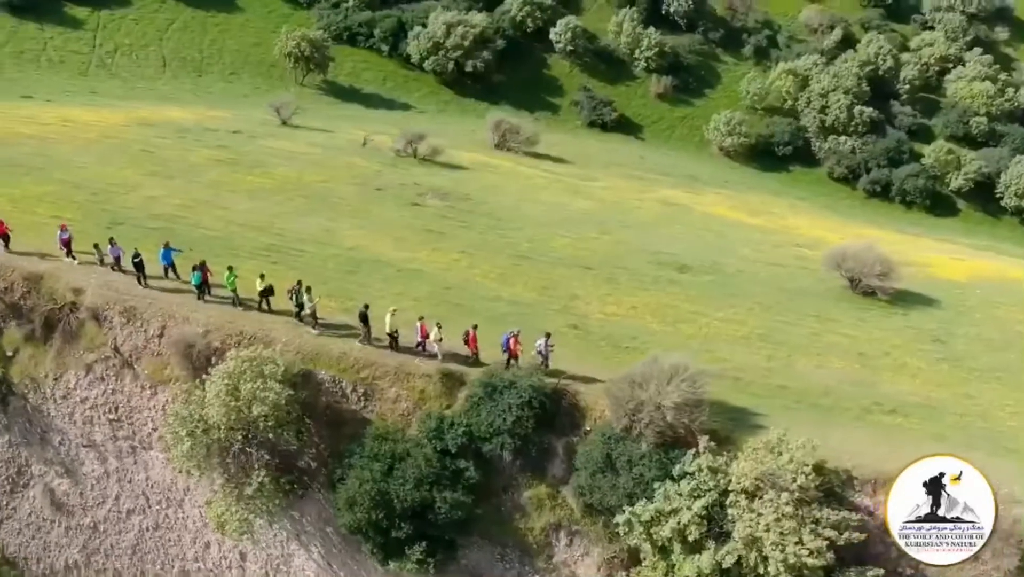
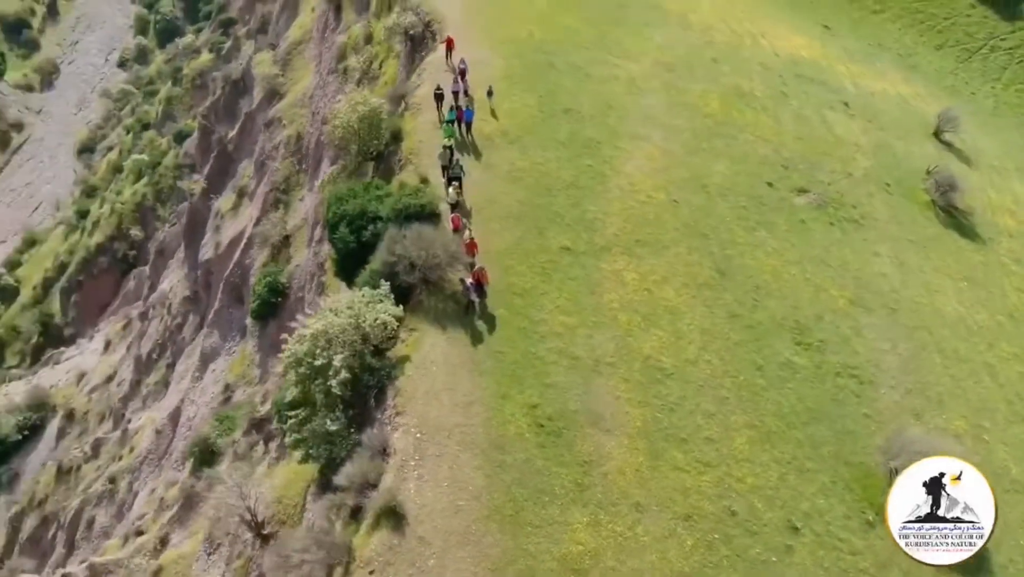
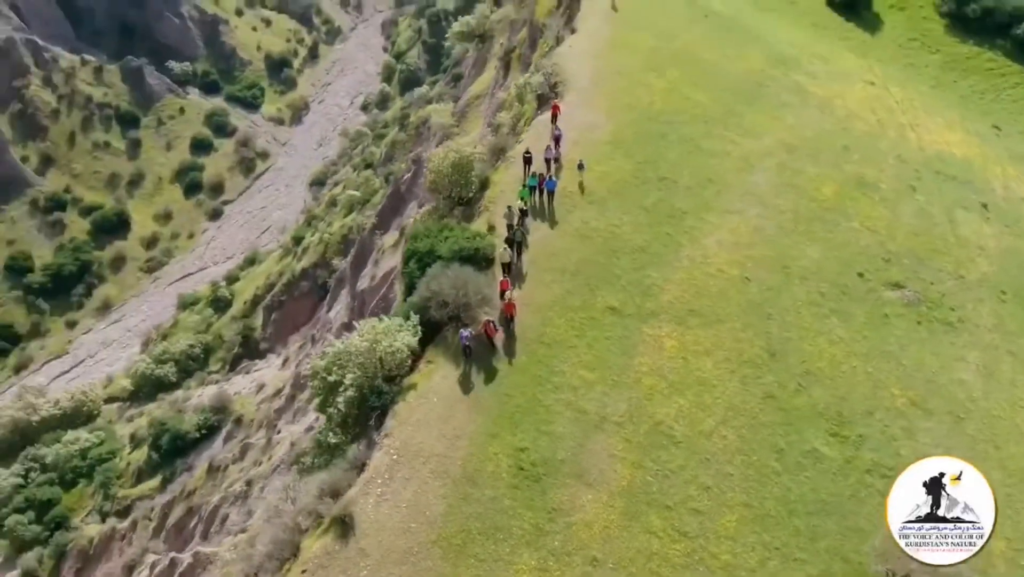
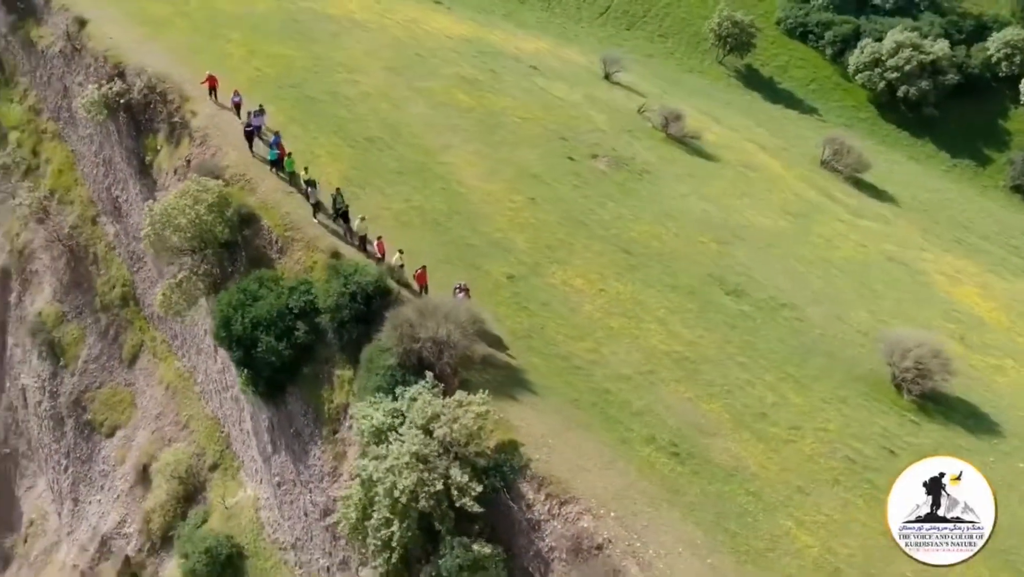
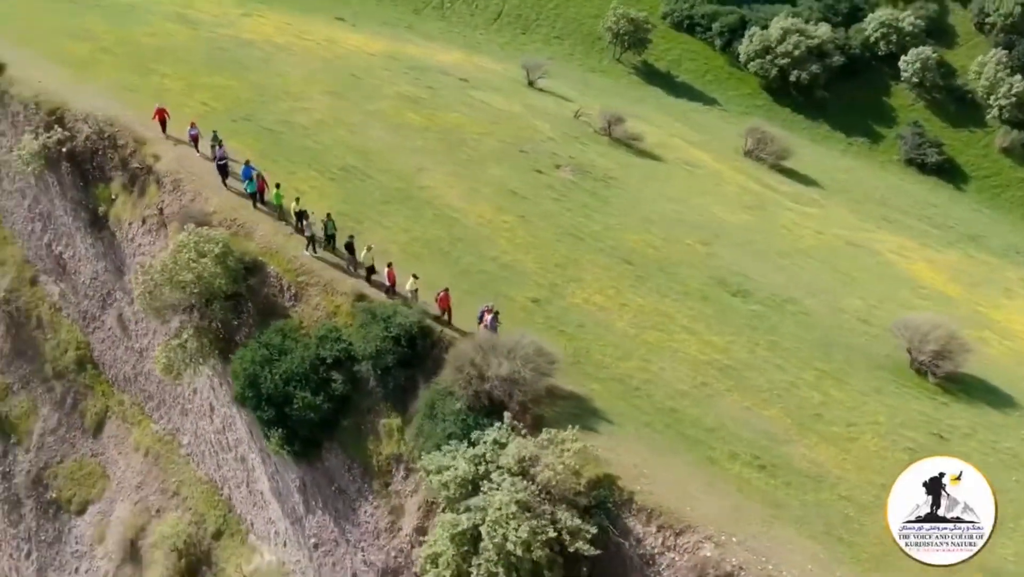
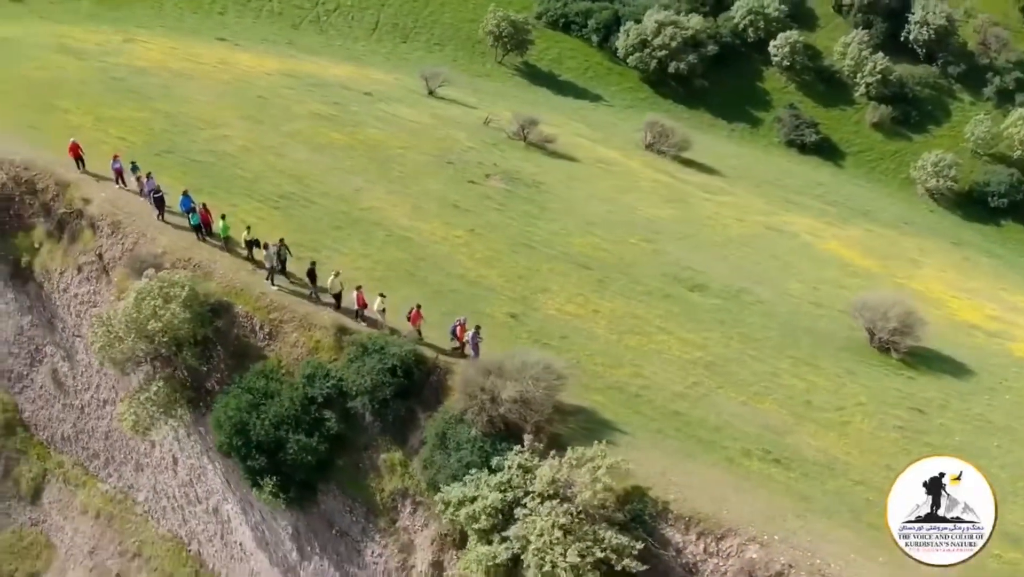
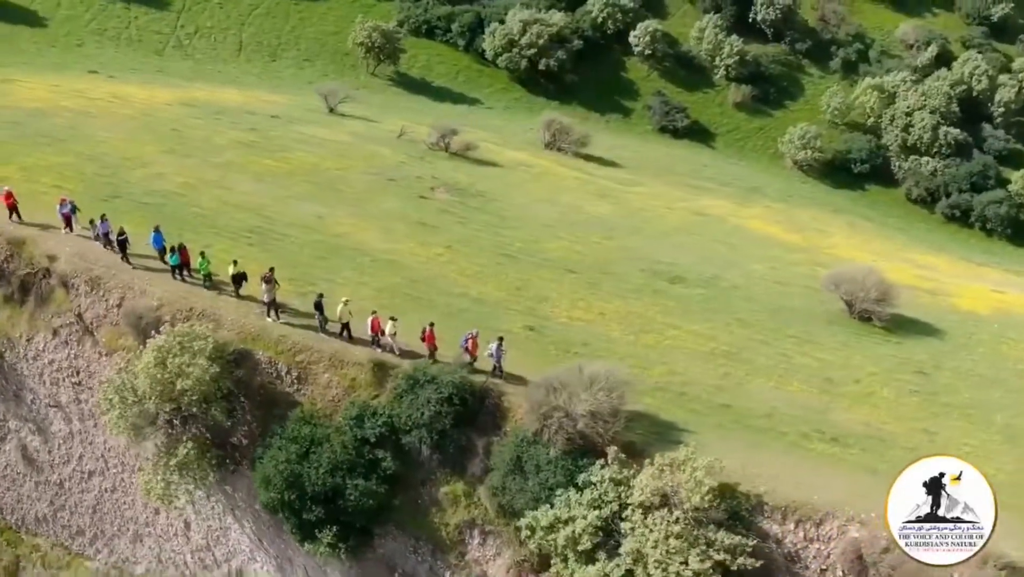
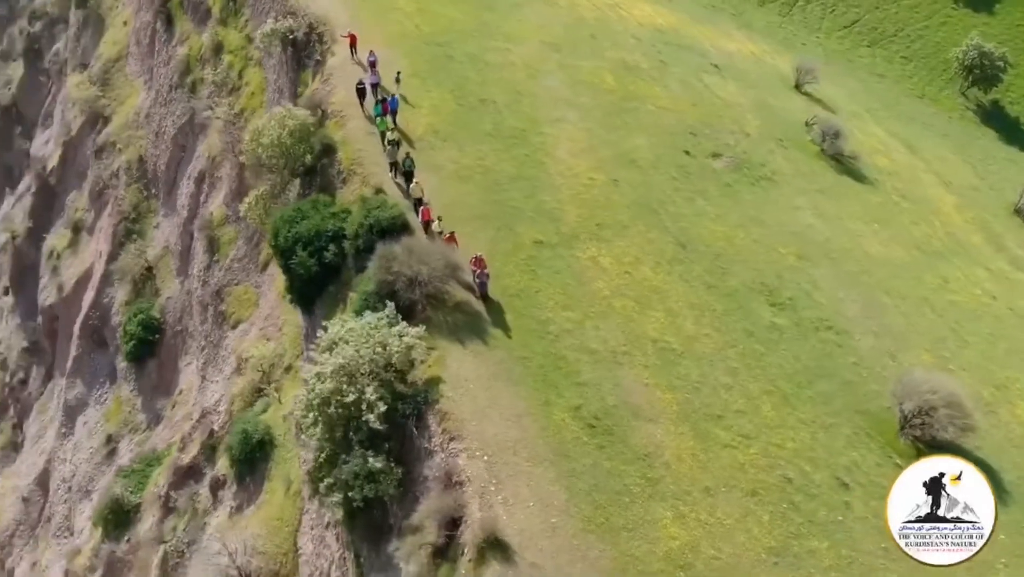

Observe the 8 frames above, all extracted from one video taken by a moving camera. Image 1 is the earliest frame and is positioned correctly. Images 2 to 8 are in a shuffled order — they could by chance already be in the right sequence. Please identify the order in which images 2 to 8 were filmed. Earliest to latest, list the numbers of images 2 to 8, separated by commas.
7, 6, 5, 4, 8, 2, 3
